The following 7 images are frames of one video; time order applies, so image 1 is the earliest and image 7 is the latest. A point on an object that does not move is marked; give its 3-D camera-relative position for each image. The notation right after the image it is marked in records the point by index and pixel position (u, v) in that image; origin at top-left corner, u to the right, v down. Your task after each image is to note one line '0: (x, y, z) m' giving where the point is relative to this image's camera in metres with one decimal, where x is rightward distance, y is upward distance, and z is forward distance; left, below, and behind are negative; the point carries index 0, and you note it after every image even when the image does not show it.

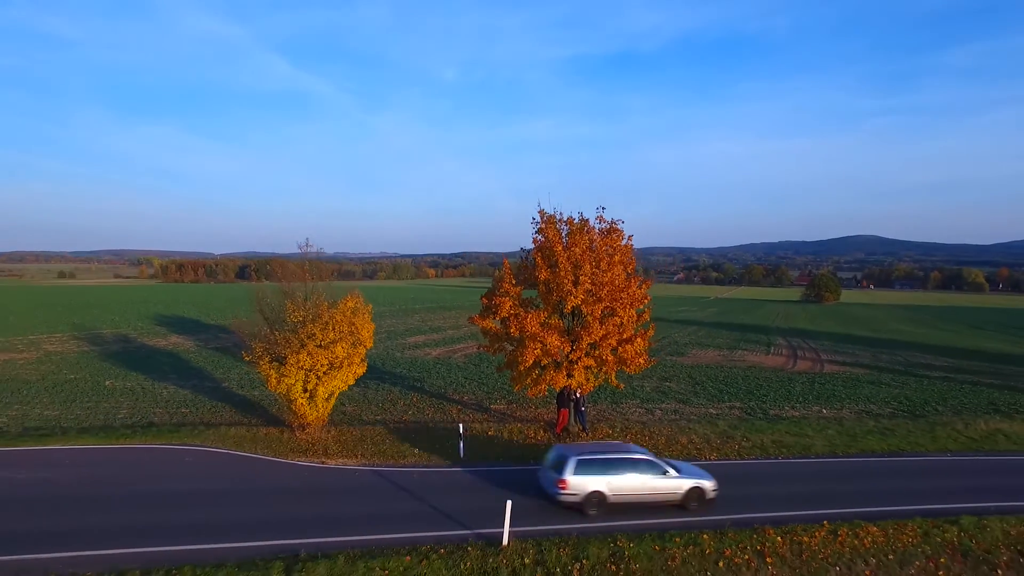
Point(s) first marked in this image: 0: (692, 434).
0: (+4.7, -3.8, +14.5) m
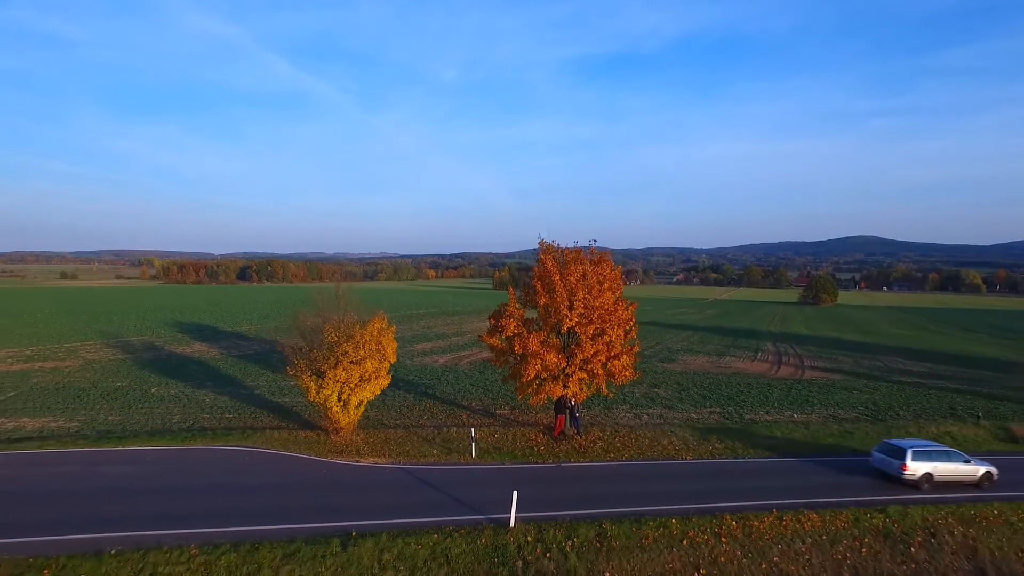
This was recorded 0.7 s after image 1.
0: (+4.8, -4.4, +16.5) m
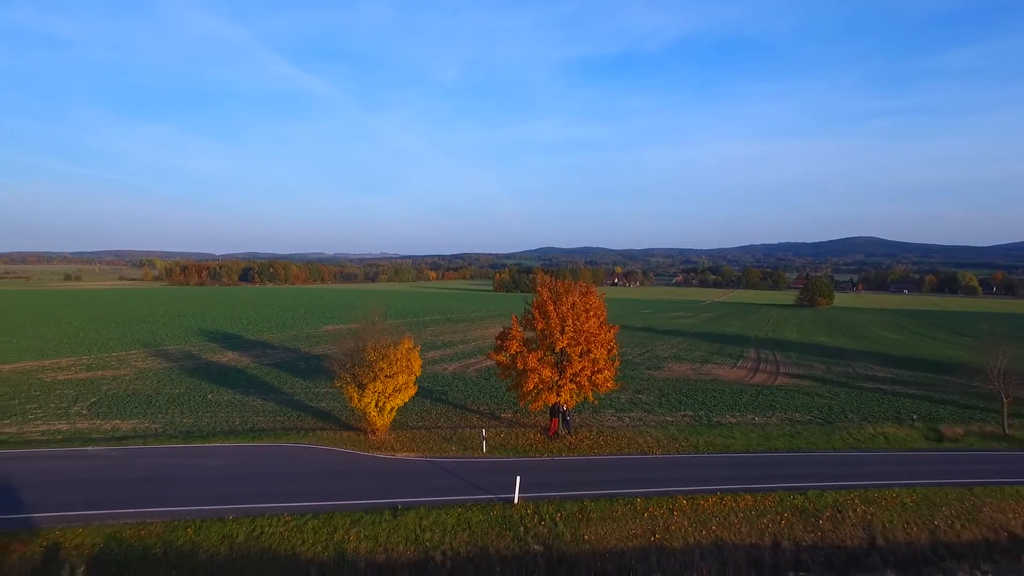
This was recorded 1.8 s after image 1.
0: (+4.9, -5.3, +19.9) m
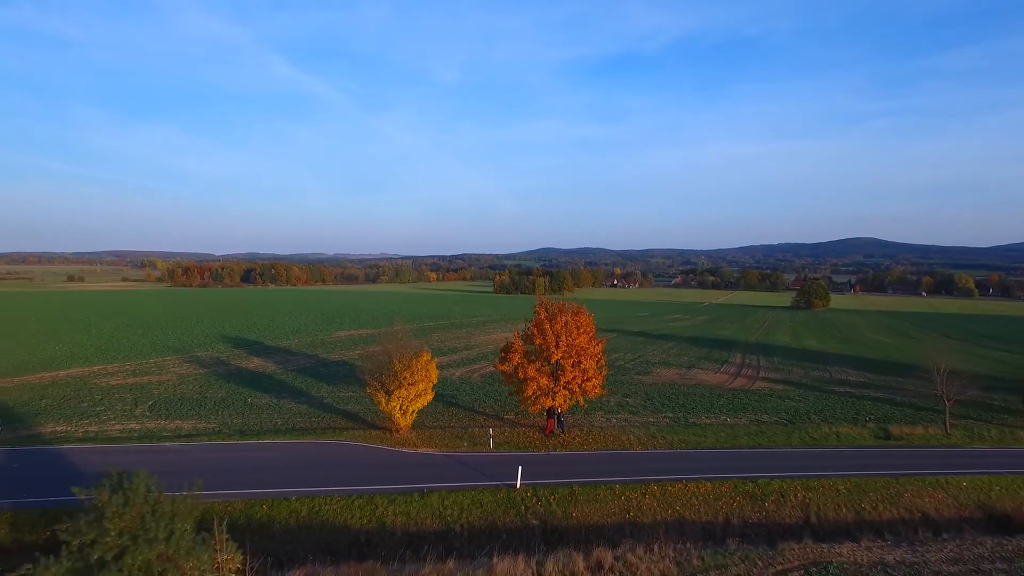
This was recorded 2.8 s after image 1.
0: (+5.0, -6.1, +23.1) m
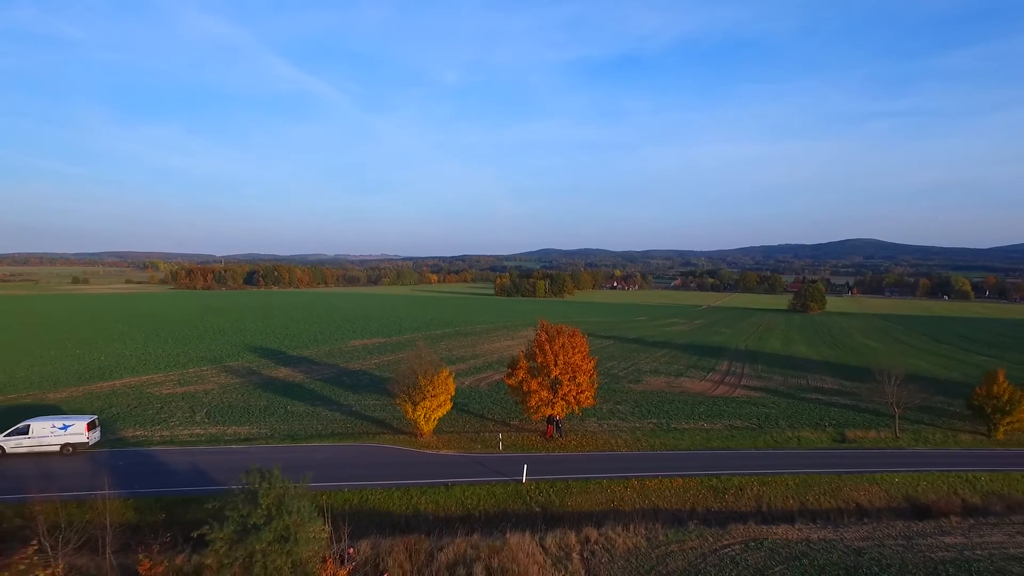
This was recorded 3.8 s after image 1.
0: (+5.2, -7.3, +27.0) m
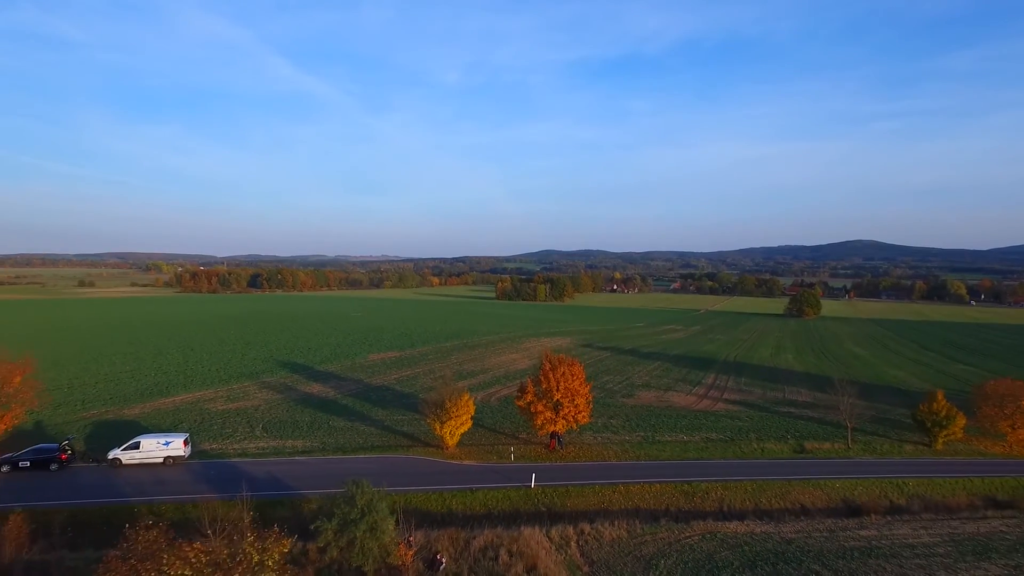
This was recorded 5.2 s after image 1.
0: (+5.7, -9.4, +32.1) m
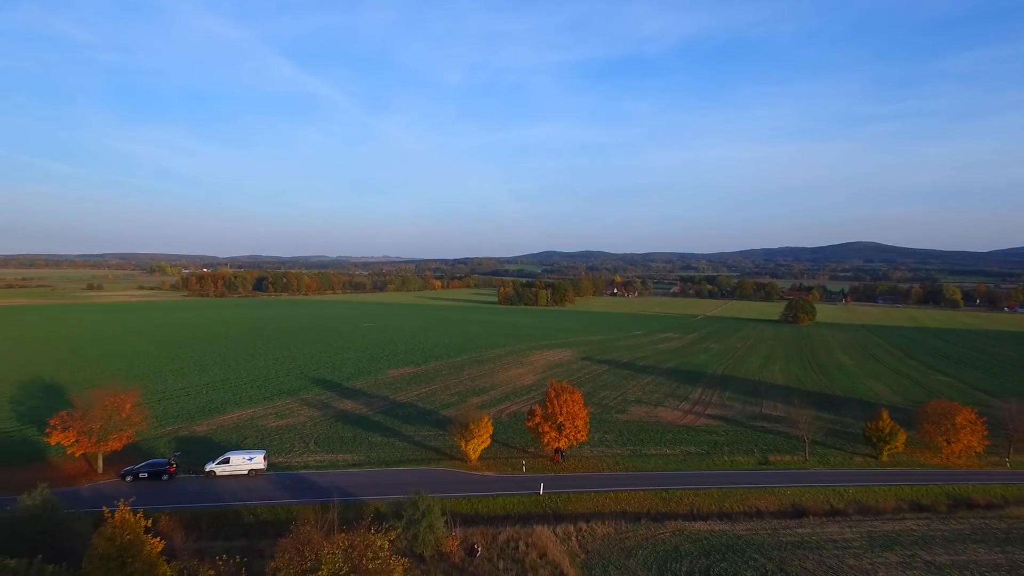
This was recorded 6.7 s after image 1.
0: (+6.5, -12.1, +38.7) m
